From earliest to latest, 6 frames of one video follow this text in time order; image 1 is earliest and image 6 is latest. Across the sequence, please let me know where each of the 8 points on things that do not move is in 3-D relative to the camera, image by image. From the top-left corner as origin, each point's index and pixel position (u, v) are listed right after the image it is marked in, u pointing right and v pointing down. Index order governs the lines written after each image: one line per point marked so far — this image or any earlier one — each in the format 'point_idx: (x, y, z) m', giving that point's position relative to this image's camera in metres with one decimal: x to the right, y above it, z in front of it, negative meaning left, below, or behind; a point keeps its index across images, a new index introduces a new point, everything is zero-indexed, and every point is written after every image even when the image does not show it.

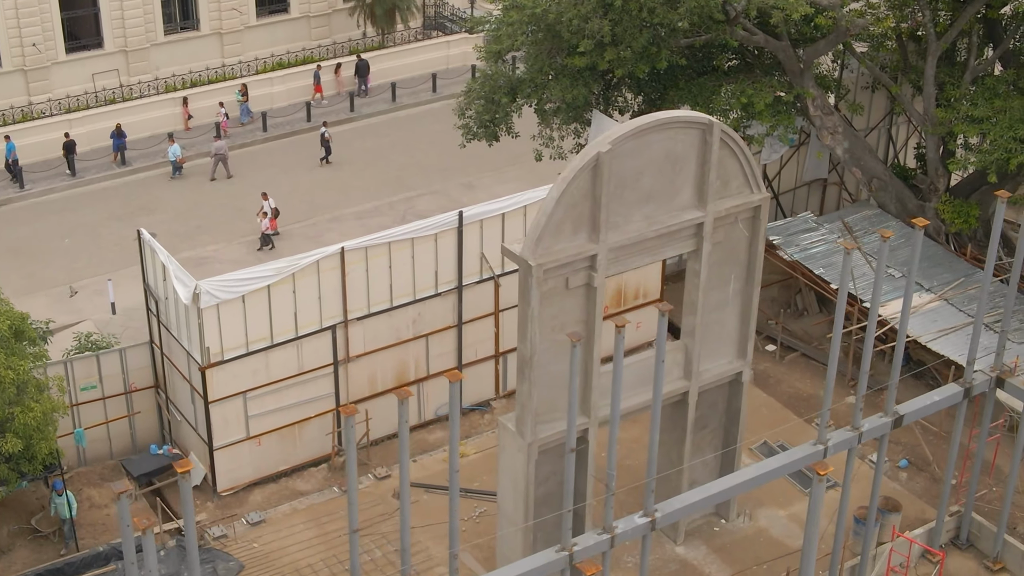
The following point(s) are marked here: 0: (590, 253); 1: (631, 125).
0: (+1.0, +0.5, +19.5) m
1: (+1.5, +2.1, +19.2) m
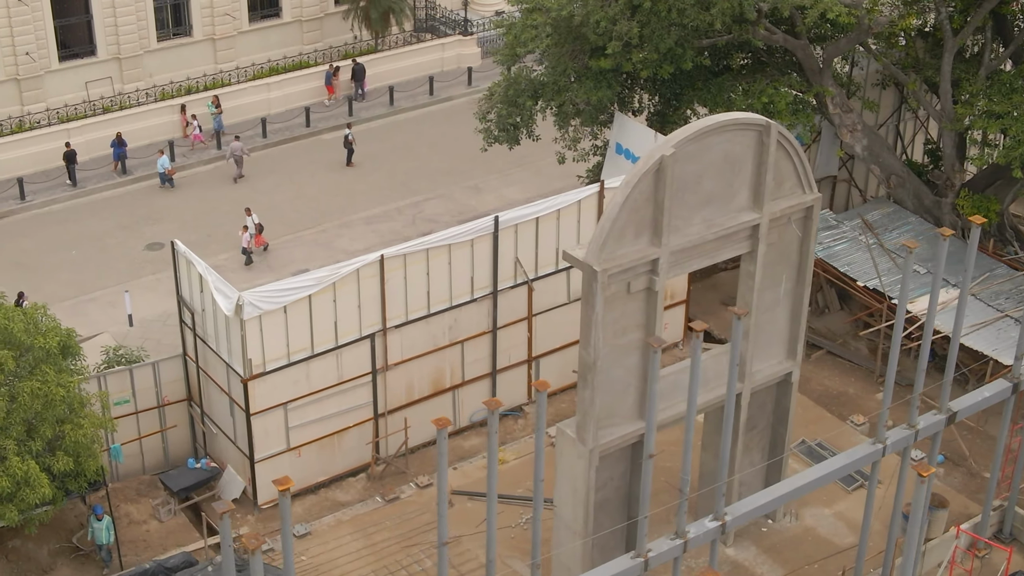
0: (+1.8, +0.4, +19.4) m
1: (+2.3, +2.0, +19.1) m
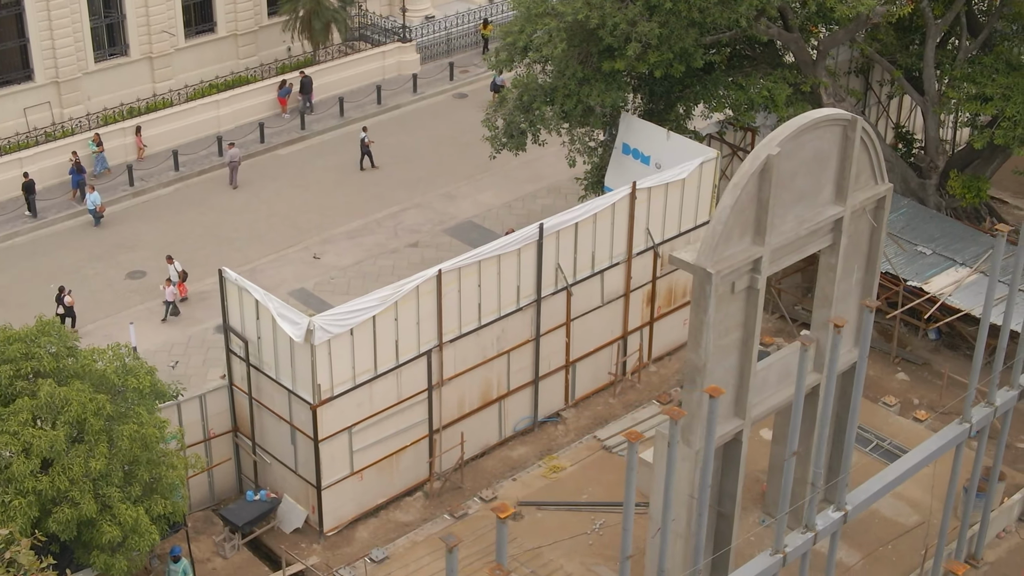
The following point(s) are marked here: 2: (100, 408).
0: (+3.2, +0.4, +19.6) m
1: (+3.6, +2.1, +19.3) m
2: (-5.1, -1.5, +18.9) m
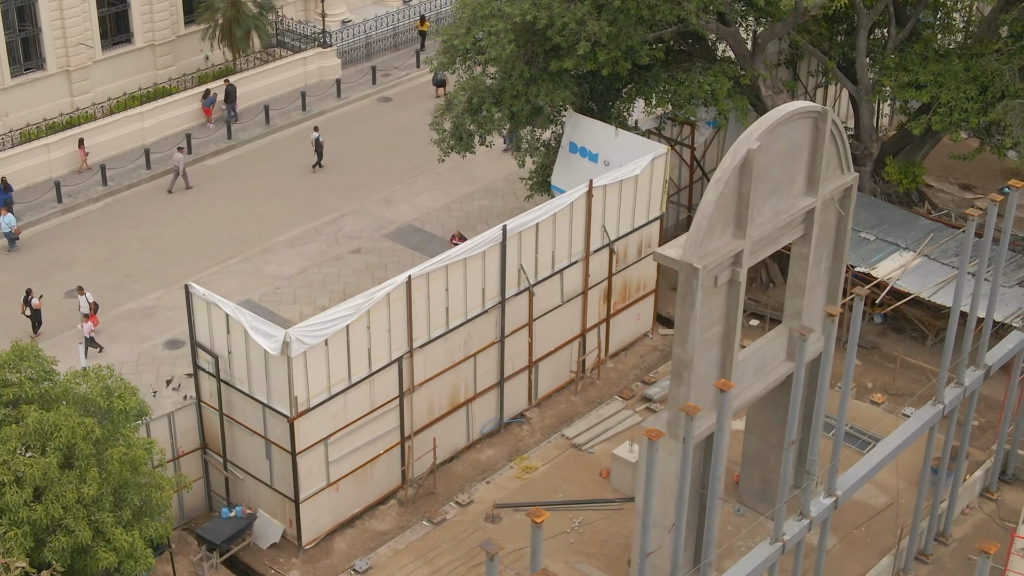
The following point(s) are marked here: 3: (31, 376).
0: (+3.0, +0.5, +19.8) m
1: (+3.3, +2.2, +19.6) m
2: (-5.2, -1.8, +18.5) m
3: (-6.0, -1.1, +18.9) m
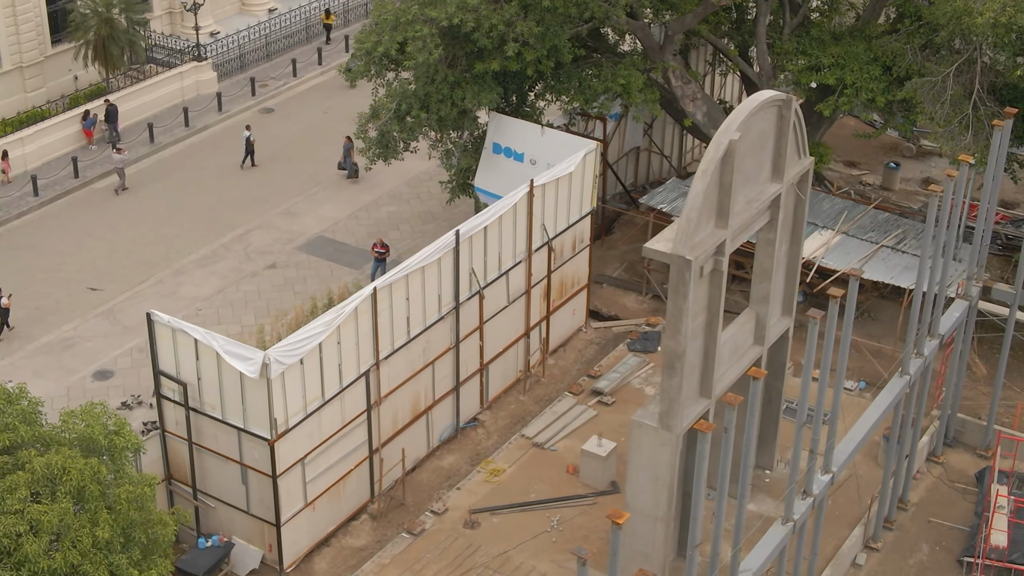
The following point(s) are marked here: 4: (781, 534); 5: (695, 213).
0: (+2.8, +0.7, +20.2) m
1: (+3.1, +2.3, +20.0) m
2: (-4.9, -2.2, +17.9) m
3: (-5.8, -1.6, +18.2) m
4: (+3.4, -3.1, +19.2) m
5: (+2.4, +1.0, +19.5) m
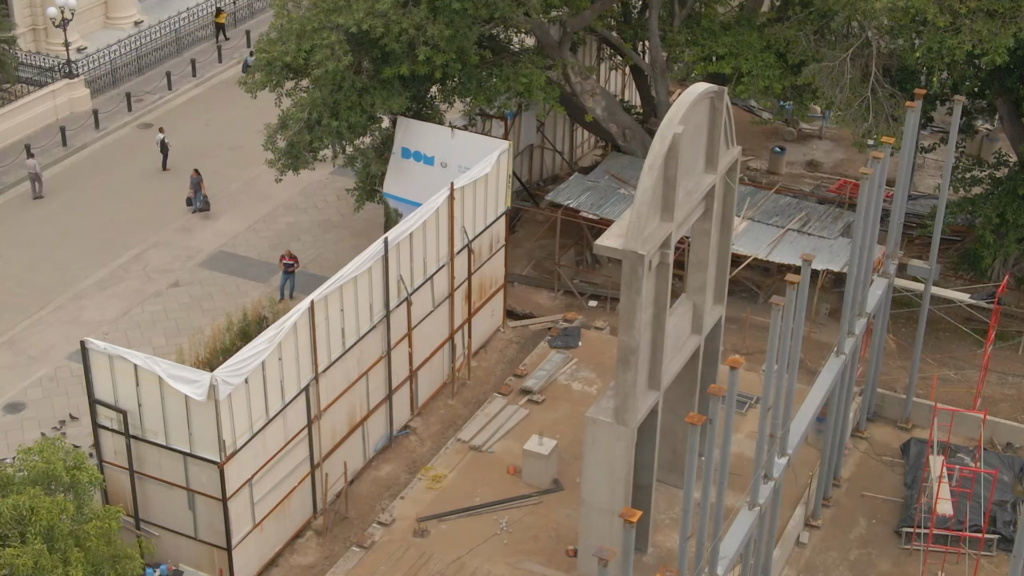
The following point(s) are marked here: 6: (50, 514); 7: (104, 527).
0: (+2.1, +0.8, +20.4) m
1: (+2.3, +2.5, +20.2) m
2: (-5.1, -2.5, +17.3) m
3: (-6.1, -2.0, +17.4) m
4: (+3.1, -3.0, +19.5) m
5: (+1.8, +1.0, +19.6) m
6: (-5.2, -2.5, +17.0) m
7: (-4.8, -2.8, +17.8) m
